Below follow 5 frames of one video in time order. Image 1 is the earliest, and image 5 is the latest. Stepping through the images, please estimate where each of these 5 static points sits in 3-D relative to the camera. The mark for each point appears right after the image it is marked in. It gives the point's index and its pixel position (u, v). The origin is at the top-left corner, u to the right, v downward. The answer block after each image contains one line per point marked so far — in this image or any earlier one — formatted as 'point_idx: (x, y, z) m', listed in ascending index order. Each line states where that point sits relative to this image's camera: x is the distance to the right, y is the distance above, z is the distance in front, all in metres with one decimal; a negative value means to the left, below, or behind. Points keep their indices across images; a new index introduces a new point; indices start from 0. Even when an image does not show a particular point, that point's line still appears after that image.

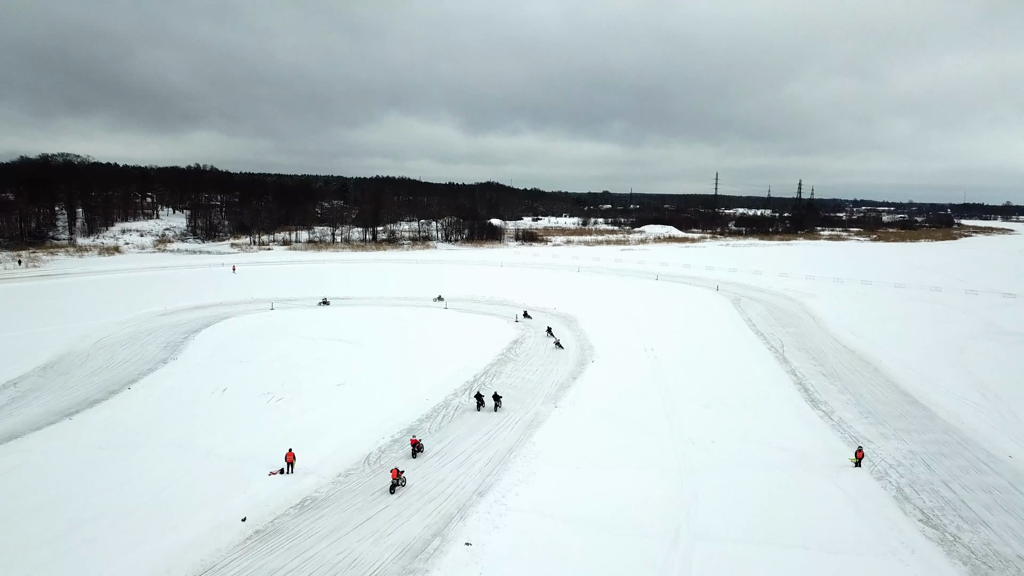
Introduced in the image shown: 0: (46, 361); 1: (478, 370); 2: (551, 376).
0: (-19.0, -3.0, +19.3) m
1: (-1.4, -3.4, +19.2) m
2: (+1.6, -3.5, +18.7) m
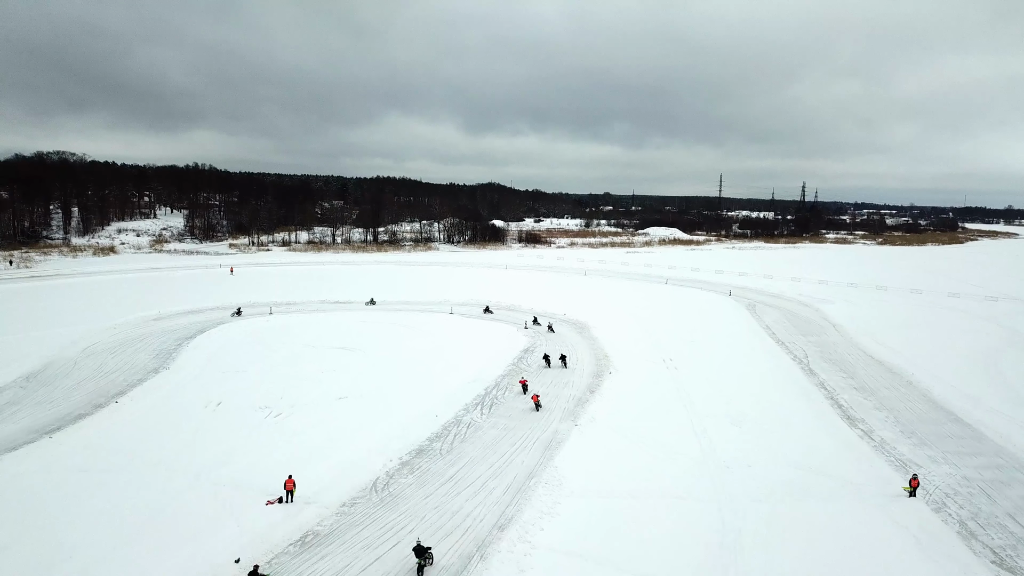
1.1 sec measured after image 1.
0: (-18.5, -3.2, +18.2) m
1: (-0.9, -3.6, +18.1) m
2: (+2.1, -3.8, +17.6) m
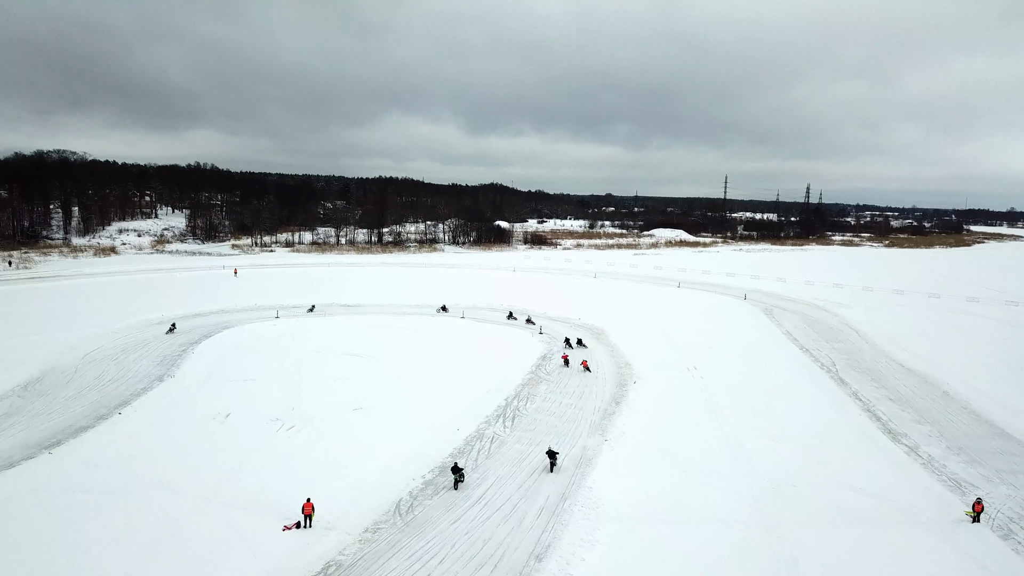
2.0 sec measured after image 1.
0: (-17.7, -3.3, +17.4) m
1: (-0.1, -3.8, +17.3) m
2: (+2.8, -4.0, +16.8) m
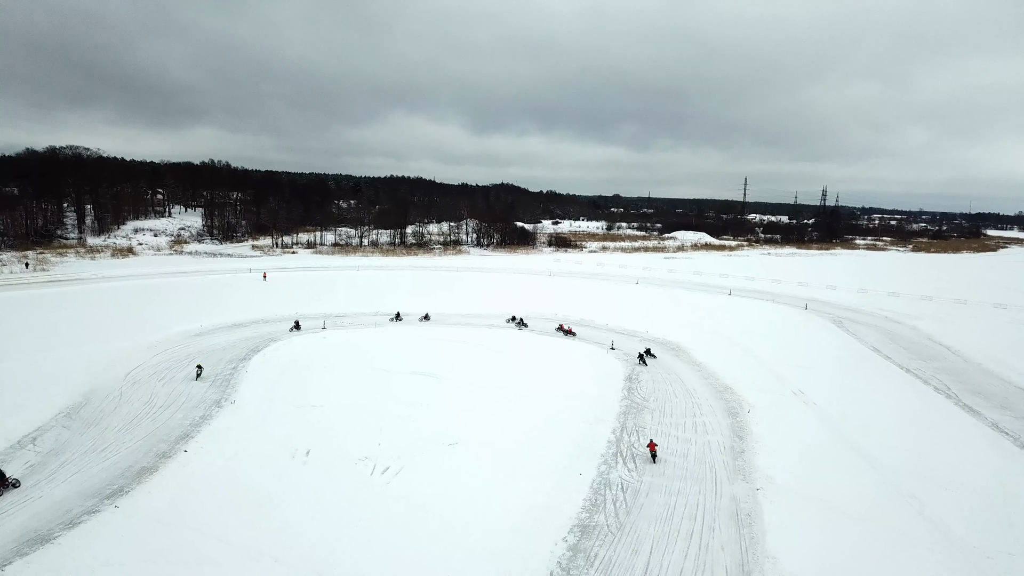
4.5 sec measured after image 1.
0: (-14.3, -3.7, +15.4) m
1: (+3.3, -4.4, +15.3) m
2: (+6.2, -4.6, +14.8) m
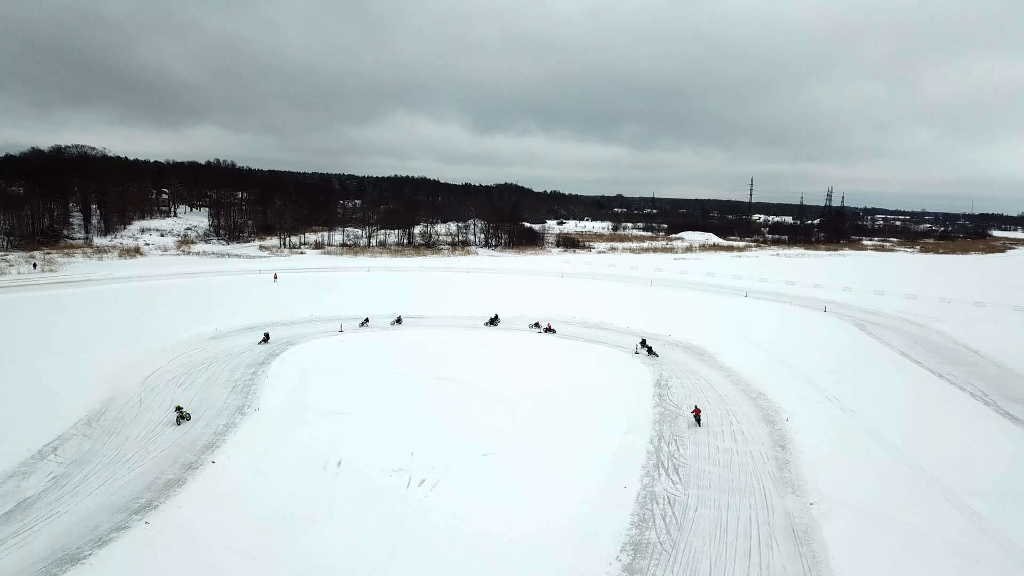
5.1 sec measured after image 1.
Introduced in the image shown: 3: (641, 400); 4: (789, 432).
0: (-13.3, -3.8, +14.9) m
1: (+4.3, -4.5, +14.8) m
2: (+7.2, -4.7, +14.3) m
3: (+4.6, -4.1, +17.1) m
4: (+8.8, -4.6, +15.1) m
